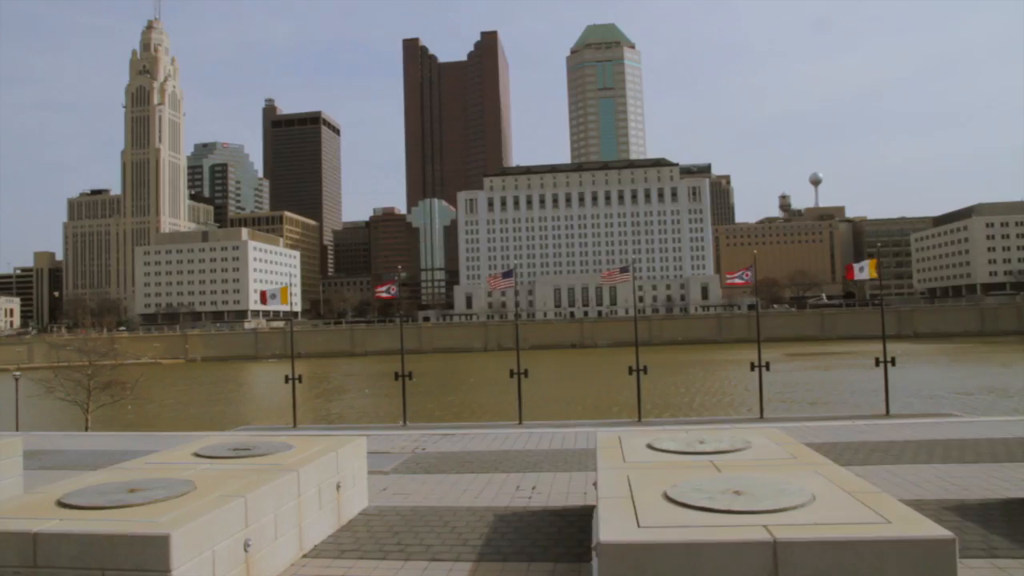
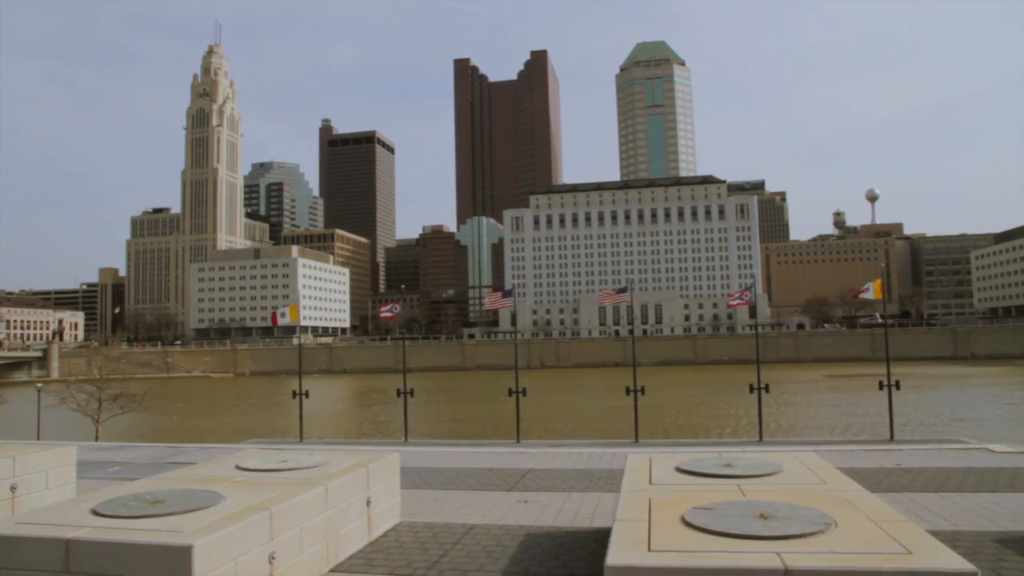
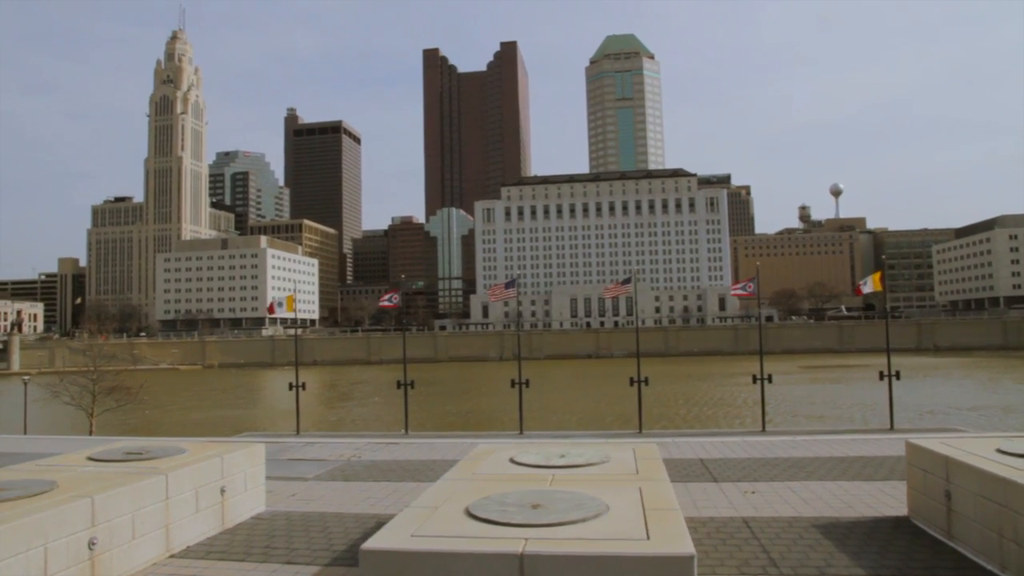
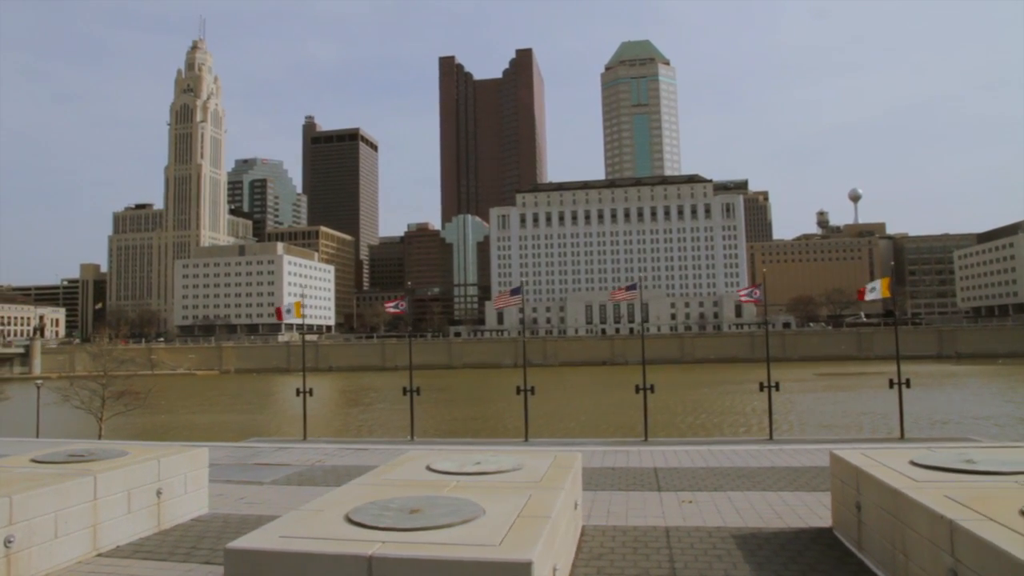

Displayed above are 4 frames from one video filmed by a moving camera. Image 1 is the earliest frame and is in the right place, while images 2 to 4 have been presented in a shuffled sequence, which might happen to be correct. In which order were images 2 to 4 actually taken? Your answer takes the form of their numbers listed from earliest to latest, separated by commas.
3, 4, 2
